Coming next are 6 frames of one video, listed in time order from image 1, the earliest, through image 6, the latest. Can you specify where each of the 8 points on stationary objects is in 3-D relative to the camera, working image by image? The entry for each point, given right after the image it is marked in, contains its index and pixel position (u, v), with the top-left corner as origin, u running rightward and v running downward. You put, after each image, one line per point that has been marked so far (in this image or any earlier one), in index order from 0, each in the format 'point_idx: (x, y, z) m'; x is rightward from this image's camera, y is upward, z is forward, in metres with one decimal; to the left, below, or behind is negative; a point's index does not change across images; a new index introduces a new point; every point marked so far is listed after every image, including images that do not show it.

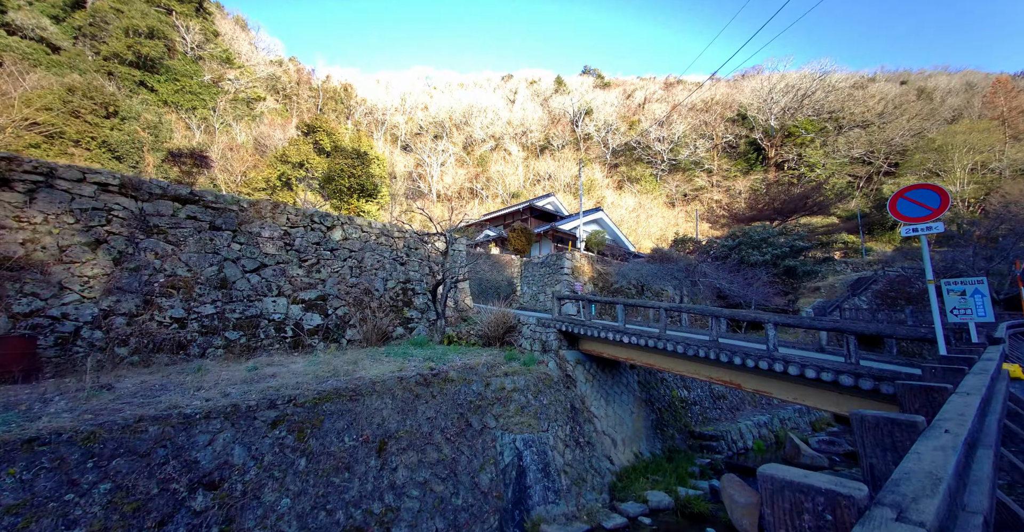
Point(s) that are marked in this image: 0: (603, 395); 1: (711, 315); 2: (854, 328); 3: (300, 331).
0: (+1.7, -2.3, +7.3) m
1: (+2.8, -0.7, +5.7) m
2: (+3.7, -0.7, +4.5) m
3: (-3.3, -1.0, +6.3) m
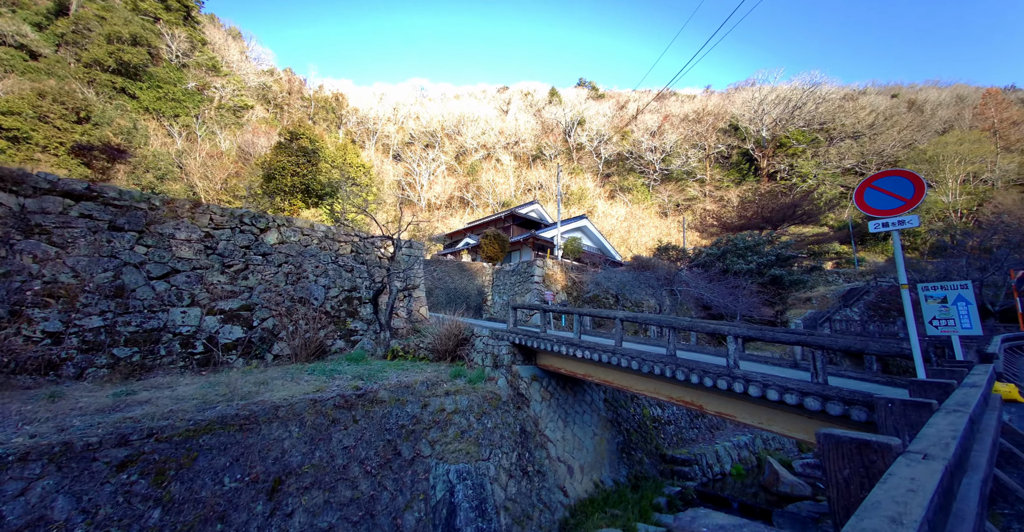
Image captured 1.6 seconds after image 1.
0: (+0.8, -2.5, +6.5) m
1: (+1.9, -0.7, +5.0) m
2: (+2.9, -0.7, +3.8) m
3: (-4.2, -1.1, +5.5) m
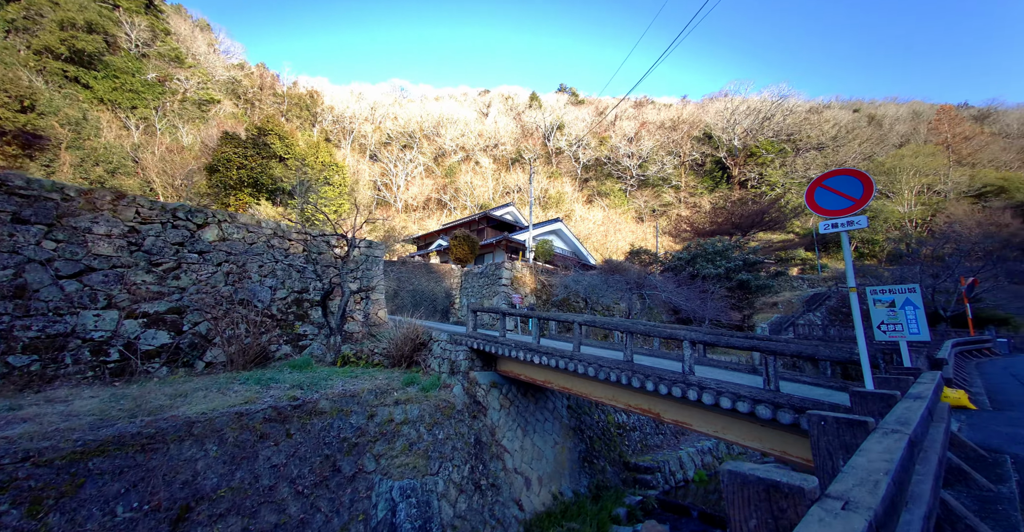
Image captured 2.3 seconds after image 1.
0: (+0.1, -2.5, +6.3) m
1: (+1.4, -0.8, +4.8) m
2: (+2.4, -0.7, +3.7) m
3: (-4.8, -1.1, +5.0) m
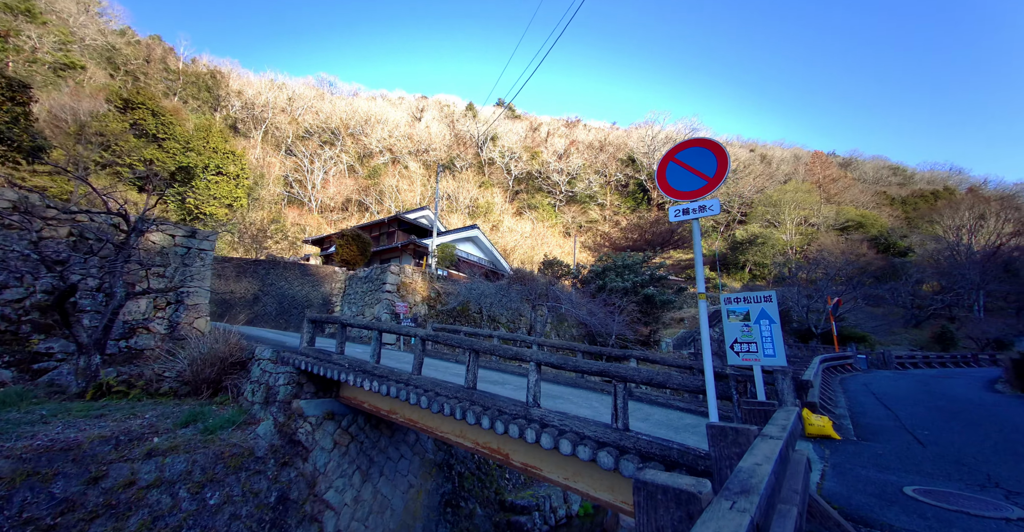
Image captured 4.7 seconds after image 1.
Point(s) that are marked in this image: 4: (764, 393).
0: (-1.9, -2.5, +5.0) m
1: (-0.4, -0.8, +3.8) m
2: (+0.8, -0.8, +2.8) m
3: (-6.5, -0.9, +3.0) m
4: (+1.8, -0.9, +2.9) m
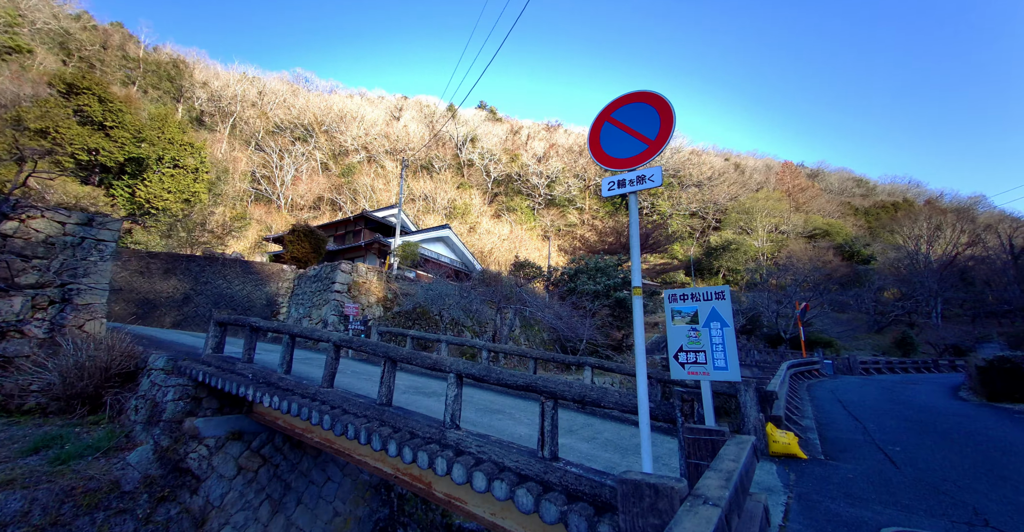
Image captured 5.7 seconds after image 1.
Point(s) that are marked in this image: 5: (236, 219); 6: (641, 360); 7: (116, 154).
0: (-2.6, -2.4, +4.3) m
1: (-1.0, -0.7, +3.2) m
2: (+0.3, -0.7, +2.3) m
3: (-7.0, -0.8, +2.1) m
4: (+1.2, -0.9, +2.4) m
5: (-13.6, +2.3, +19.0) m
6: (+0.7, -0.5, +2.0) m
7: (-13.9, +3.9, +14.1) m
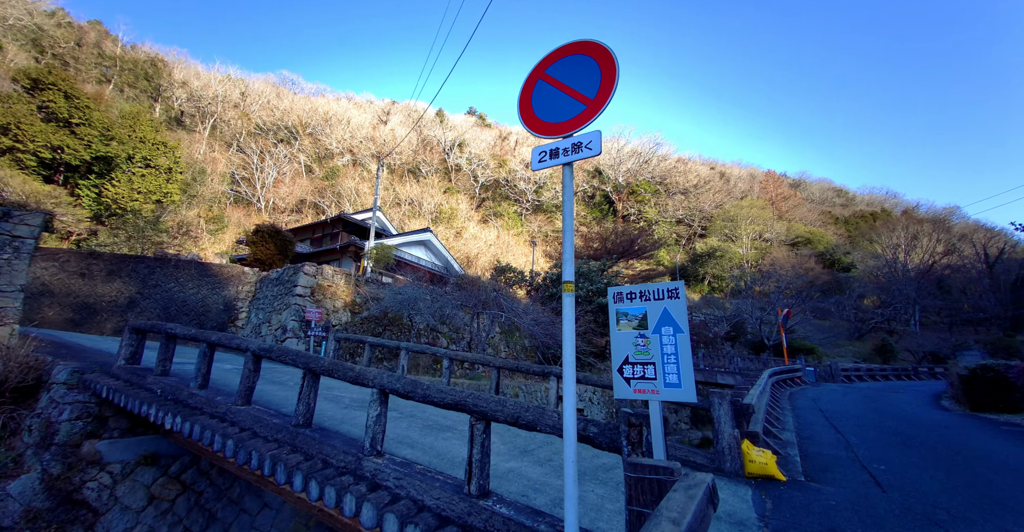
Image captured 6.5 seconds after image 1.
0: (-3.0, -2.4, +3.8) m
1: (-1.4, -0.7, +2.8) m
2: (-0.1, -0.7, +1.9) m
3: (-7.4, -0.7, +1.4) m
4: (+0.8, -0.9, +2.0) m
5: (-14.4, +2.1, +18.3) m
6: (+0.4, -0.5, +1.6) m
7: (-14.6, +3.9, +13.4) m
